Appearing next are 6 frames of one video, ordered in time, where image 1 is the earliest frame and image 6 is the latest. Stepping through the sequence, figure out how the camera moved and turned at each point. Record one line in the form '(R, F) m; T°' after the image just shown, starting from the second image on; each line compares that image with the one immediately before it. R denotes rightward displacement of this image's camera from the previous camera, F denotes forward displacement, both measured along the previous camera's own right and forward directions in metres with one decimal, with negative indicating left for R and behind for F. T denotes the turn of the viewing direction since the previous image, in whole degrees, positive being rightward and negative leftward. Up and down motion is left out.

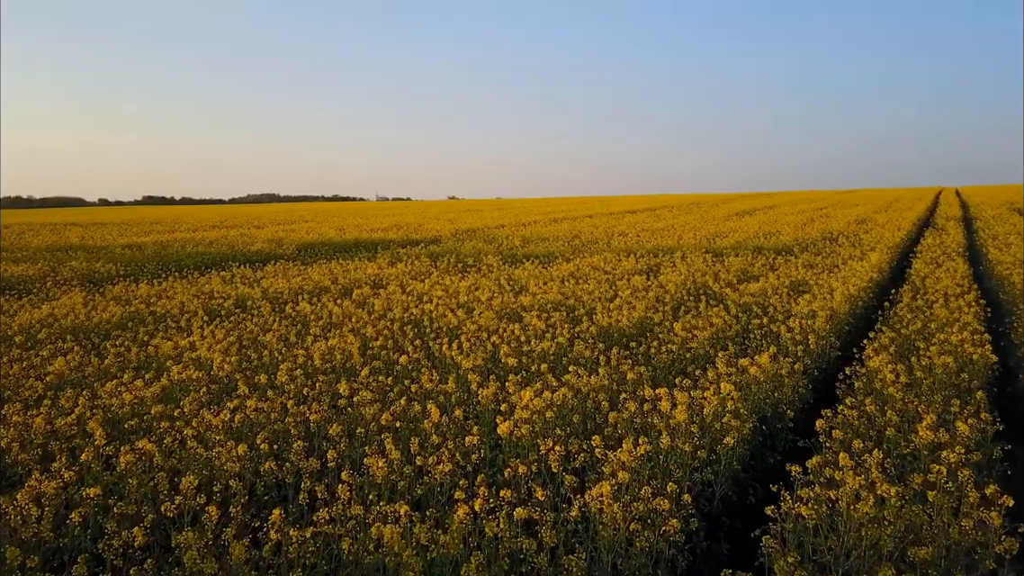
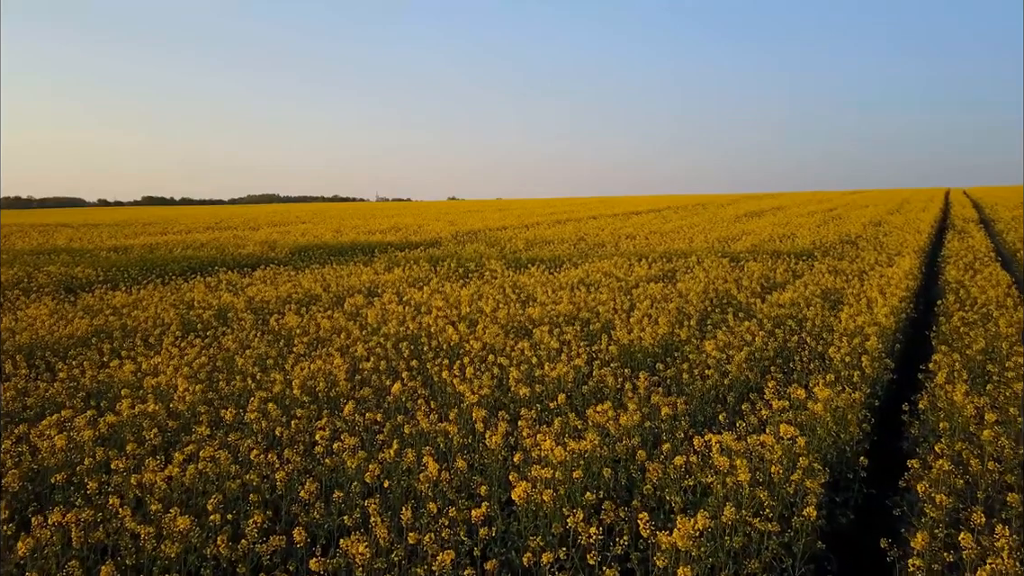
(-0.1, +0.9) m; 0°
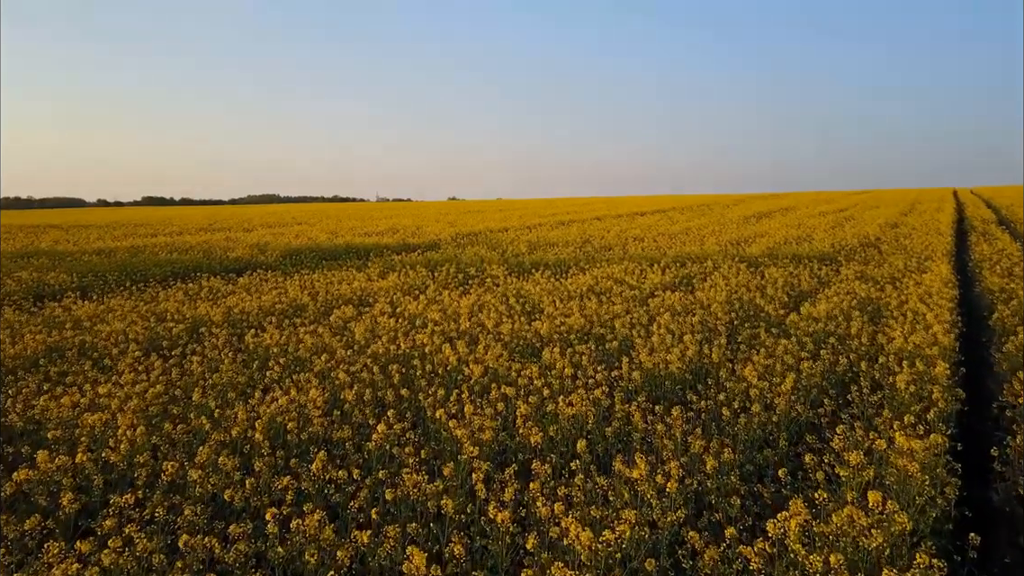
(-0.1, +1.0) m; 0°
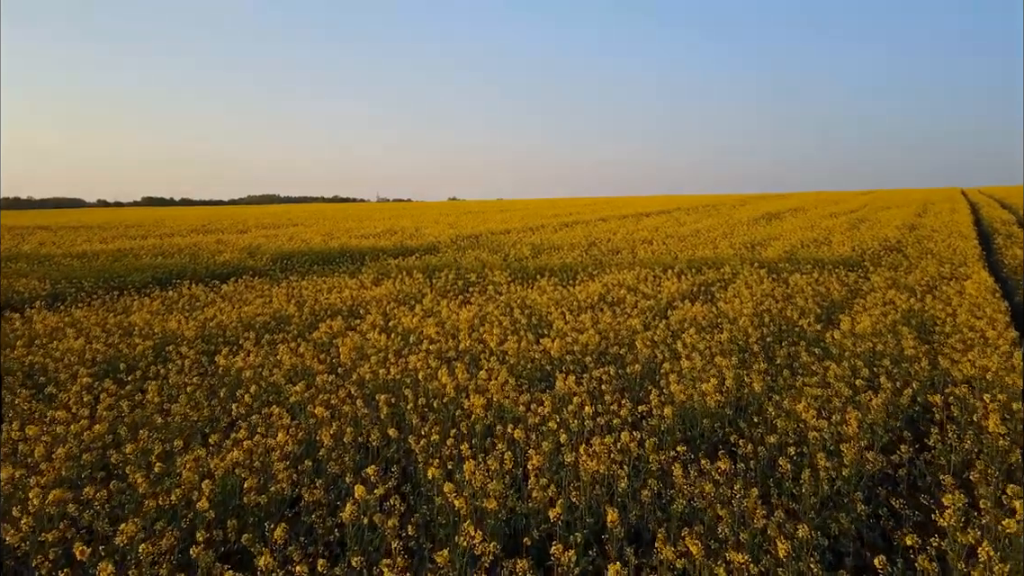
(-0.1, +1.0) m; 0°
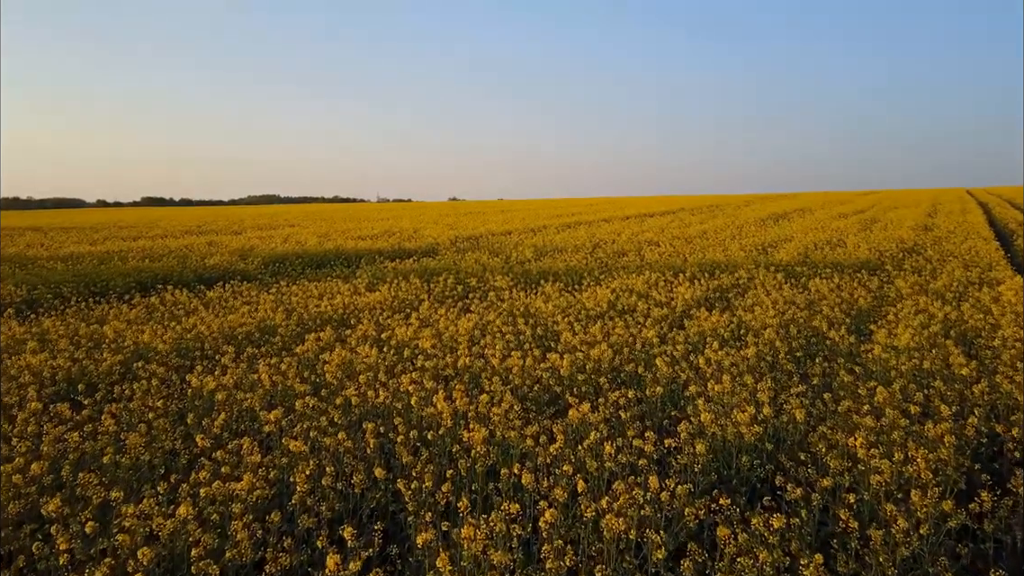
(0.0, +0.7) m; 0°
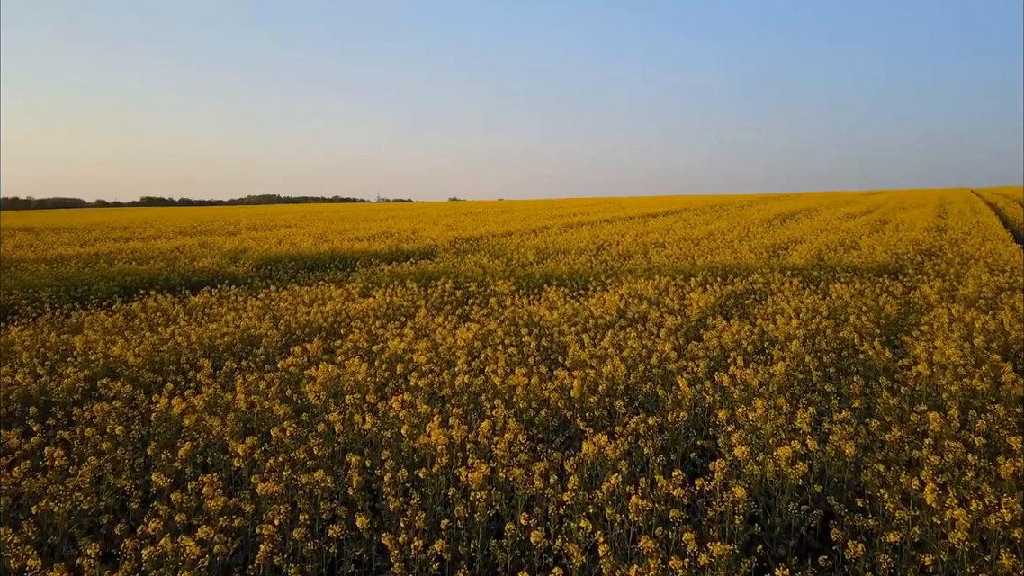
(0.0, +0.7) m; 0°
